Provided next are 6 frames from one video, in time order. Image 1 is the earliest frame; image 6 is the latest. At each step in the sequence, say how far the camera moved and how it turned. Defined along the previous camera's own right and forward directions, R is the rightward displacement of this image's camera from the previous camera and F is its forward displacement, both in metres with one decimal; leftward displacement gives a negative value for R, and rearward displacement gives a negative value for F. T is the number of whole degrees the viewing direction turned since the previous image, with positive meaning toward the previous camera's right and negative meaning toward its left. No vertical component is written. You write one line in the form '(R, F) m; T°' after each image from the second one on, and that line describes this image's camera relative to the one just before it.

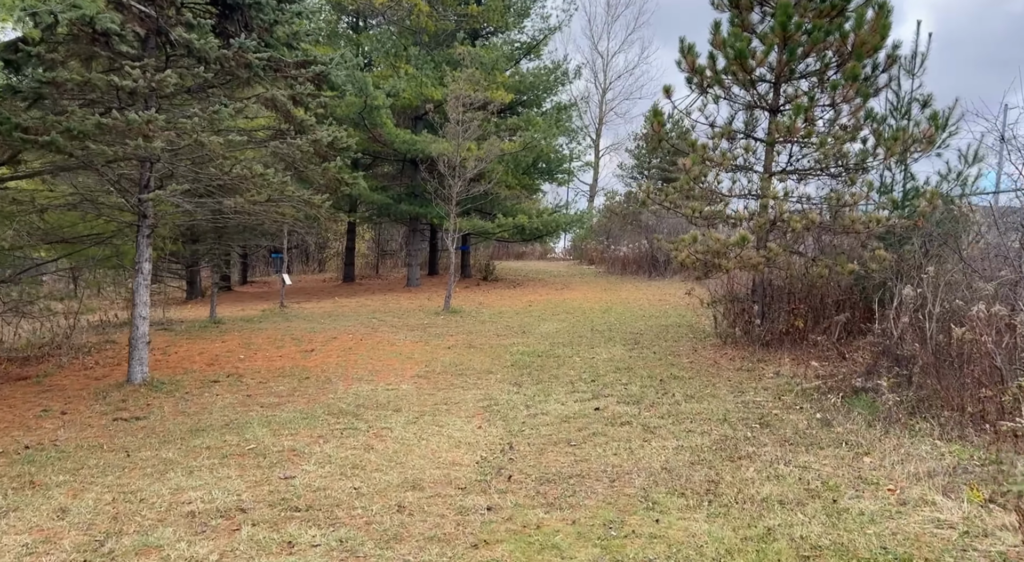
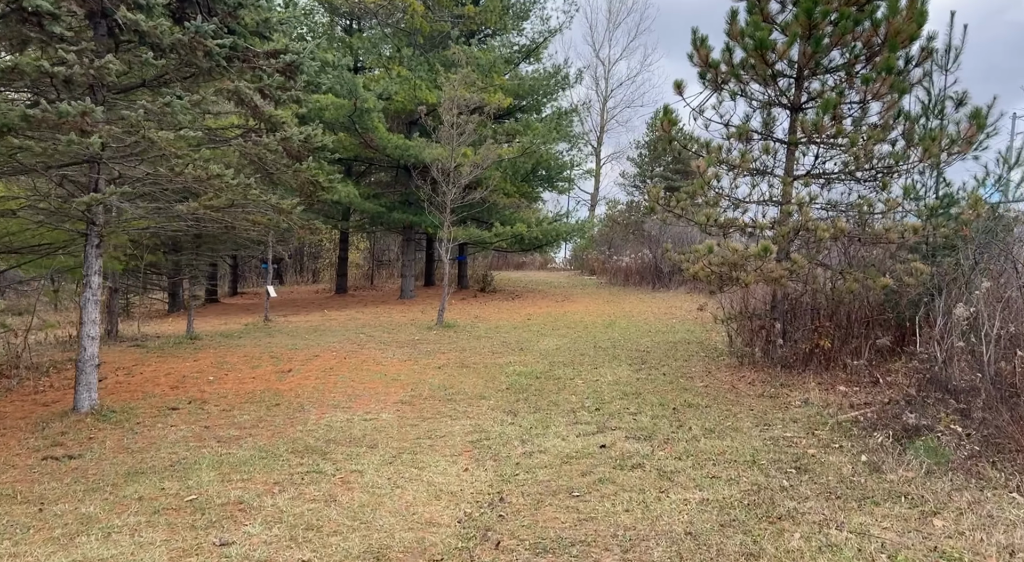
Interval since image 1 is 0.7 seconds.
(0.0, +0.7) m; 0°
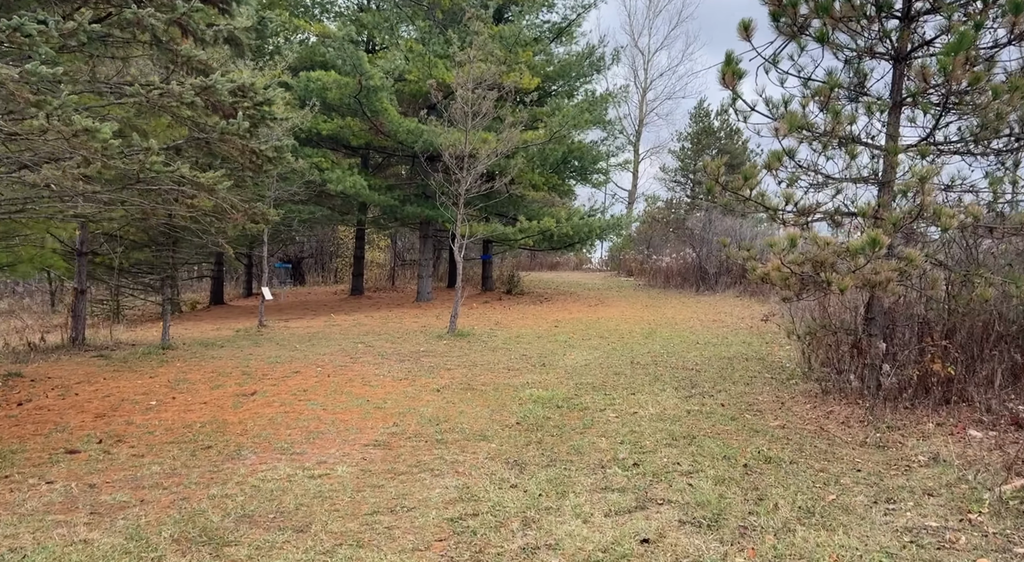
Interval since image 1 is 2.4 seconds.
(+0.2, +1.6) m; -3°
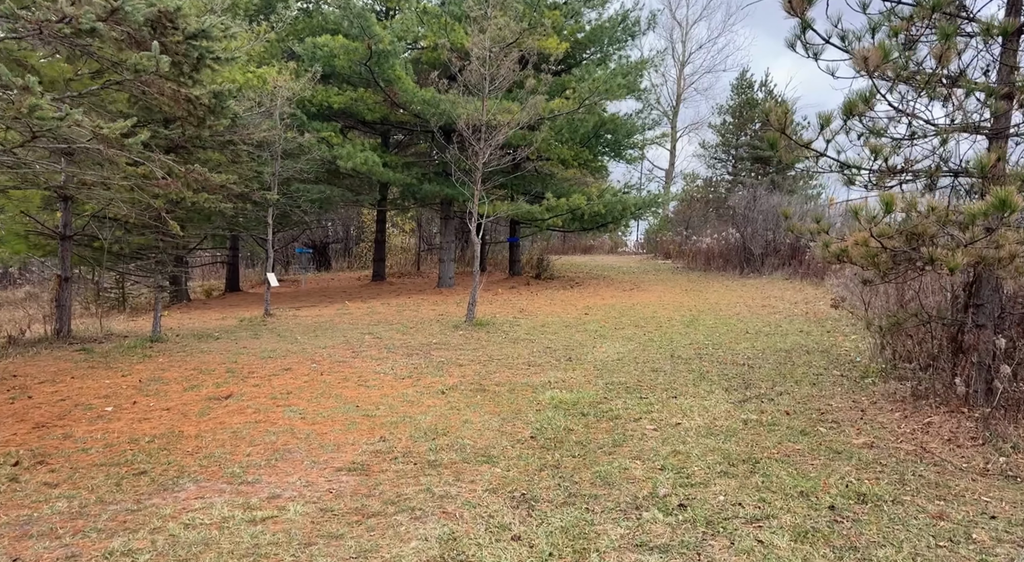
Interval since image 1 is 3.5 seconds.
(+0.1, +1.1) m; -3°
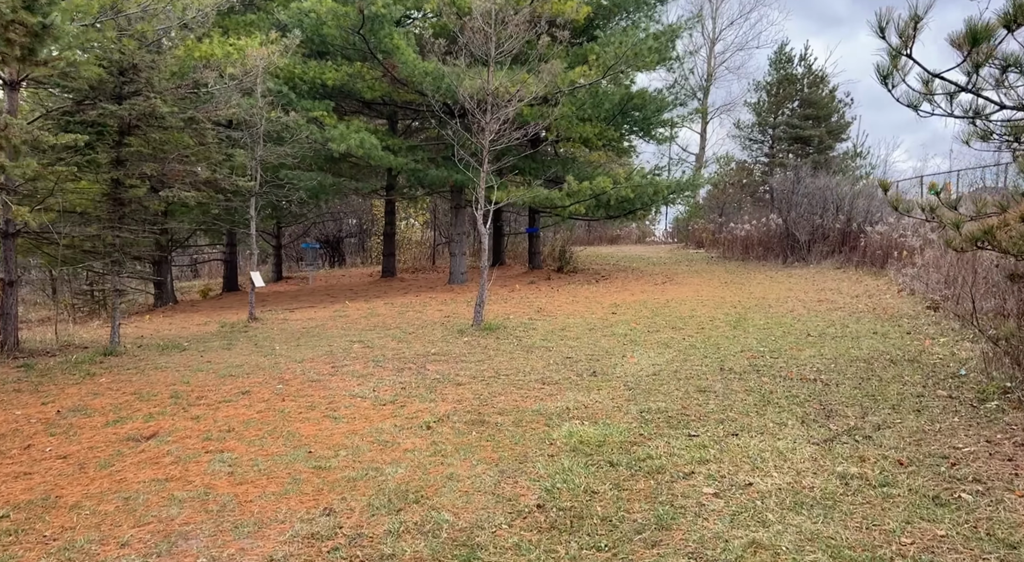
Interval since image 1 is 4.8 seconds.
(+0.1, +1.3) m; -2°
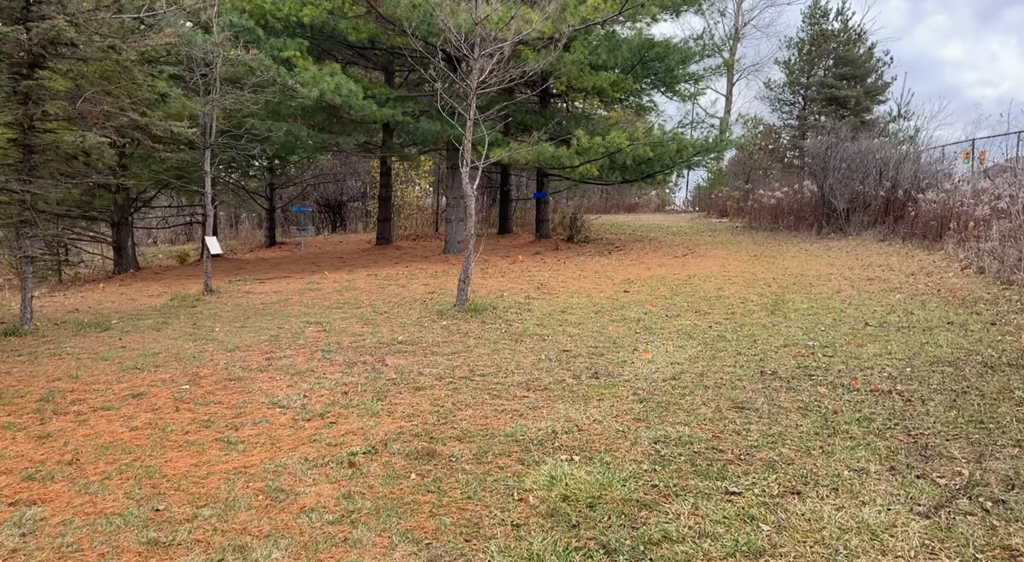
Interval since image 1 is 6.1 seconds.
(+0.2, +1.4) m; -1°
